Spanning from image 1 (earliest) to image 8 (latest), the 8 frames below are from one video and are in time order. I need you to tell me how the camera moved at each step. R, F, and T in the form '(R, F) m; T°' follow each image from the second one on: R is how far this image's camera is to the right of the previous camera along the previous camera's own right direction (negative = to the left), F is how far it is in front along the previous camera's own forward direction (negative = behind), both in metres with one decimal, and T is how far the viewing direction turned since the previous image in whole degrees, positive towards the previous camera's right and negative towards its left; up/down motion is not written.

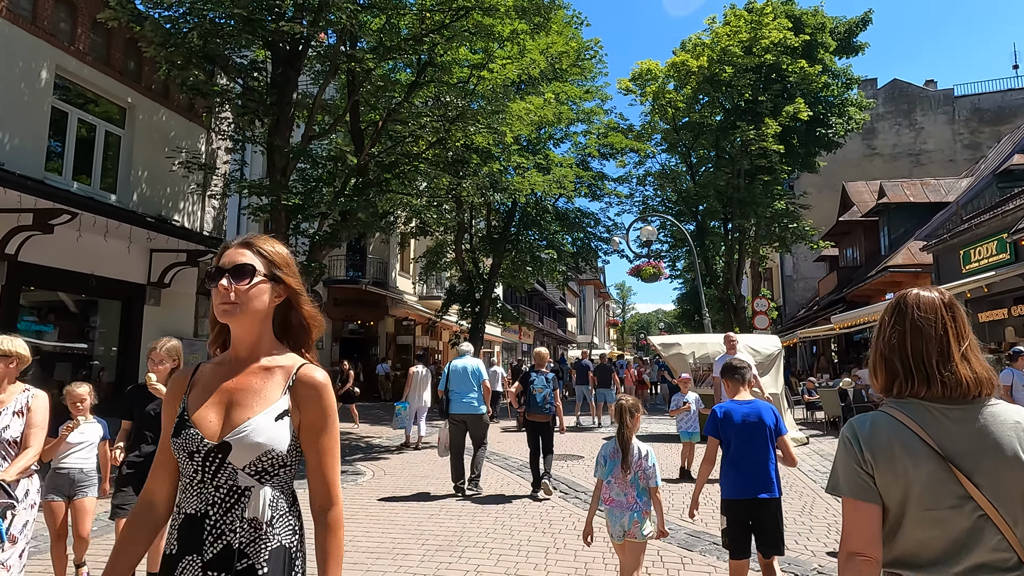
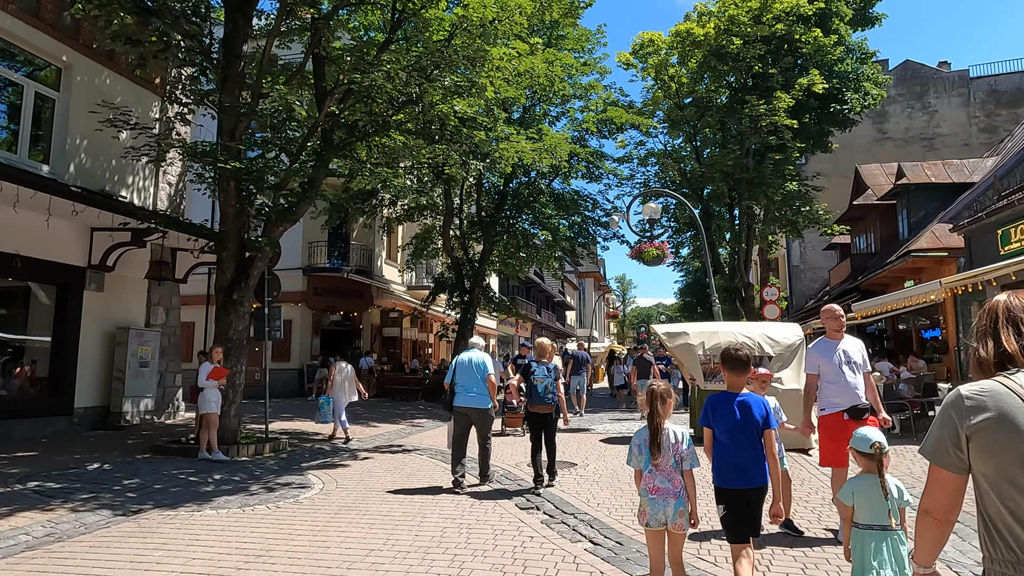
(+0.3, +1.4) m; 0°
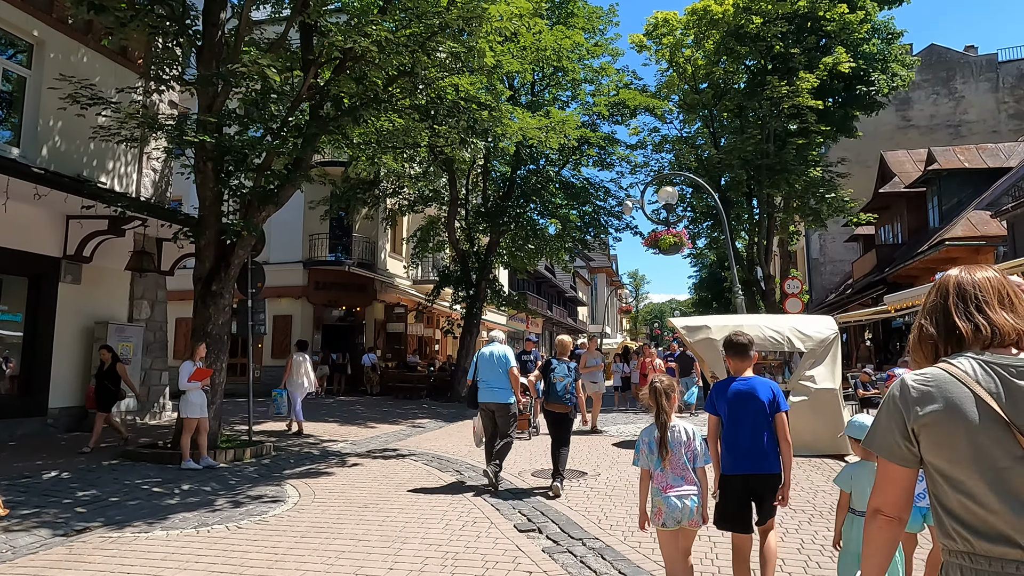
(+0.1, +0.9) m; -1°
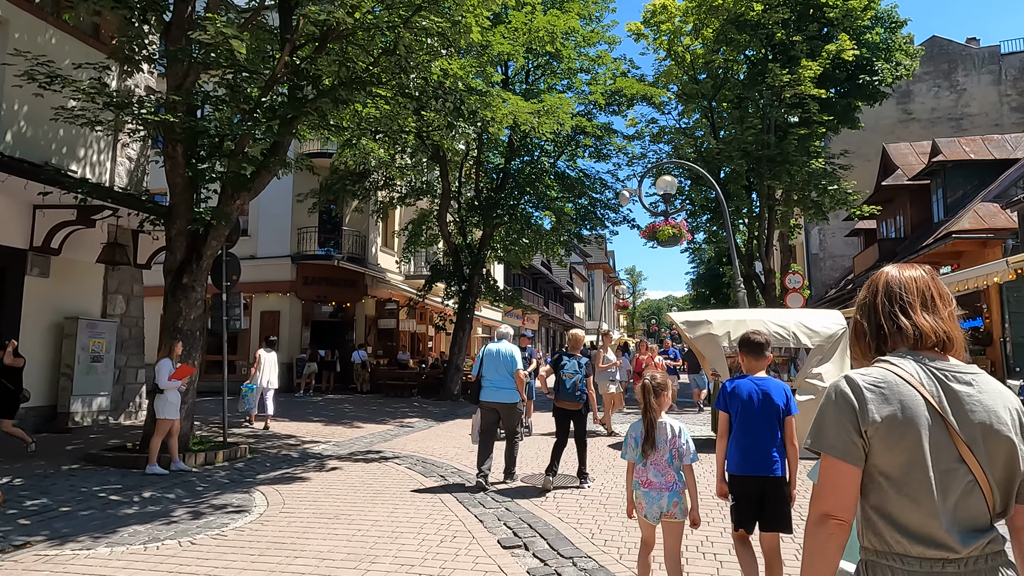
(+0.1, +0.5) m; 0°
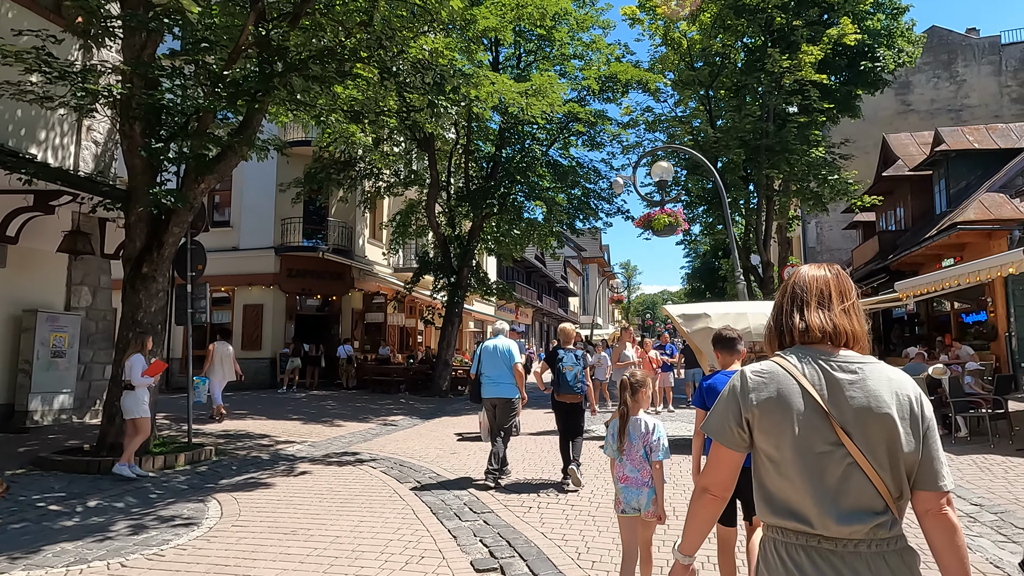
(+0.1, +0.6) m; 0°
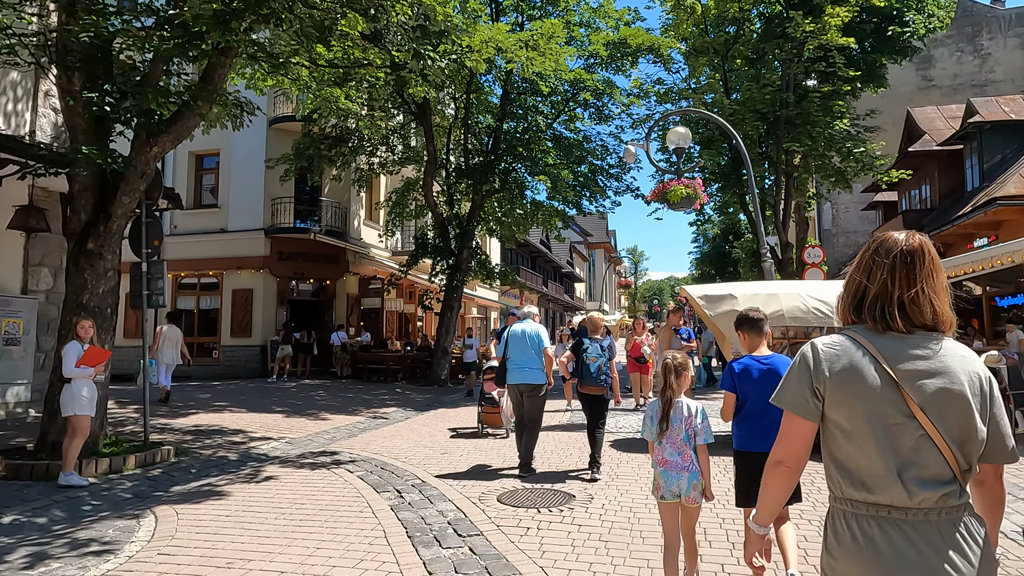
(+0.1, +1.0) m; -1°
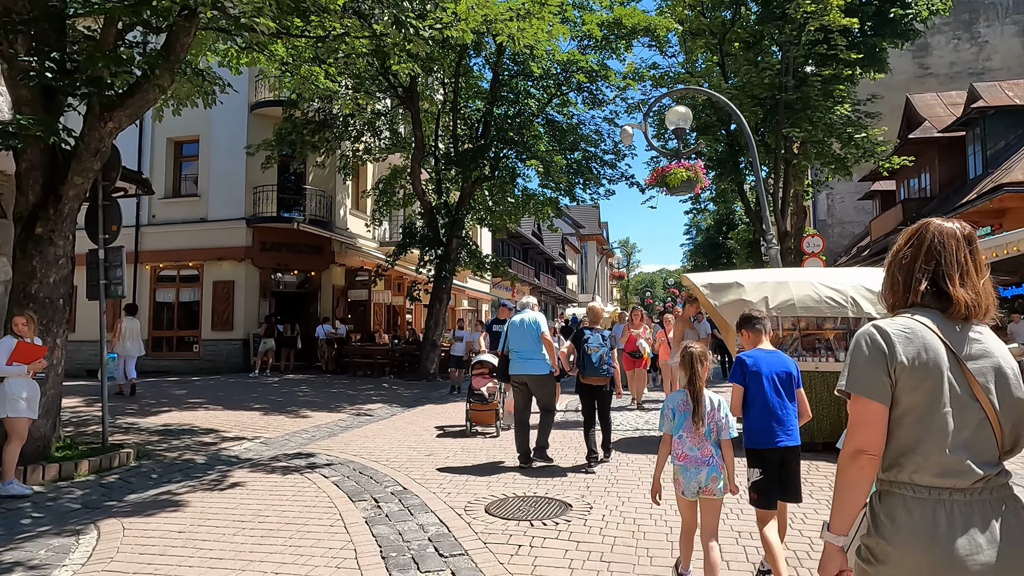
(0.0, +0.6) m; +1°
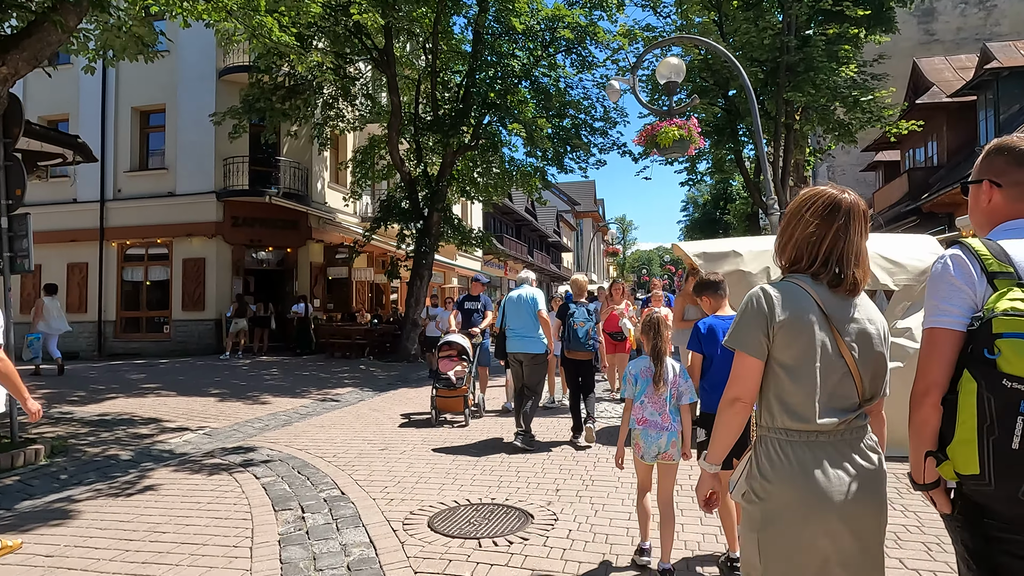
(+0.3, +0.9) m; 0°
